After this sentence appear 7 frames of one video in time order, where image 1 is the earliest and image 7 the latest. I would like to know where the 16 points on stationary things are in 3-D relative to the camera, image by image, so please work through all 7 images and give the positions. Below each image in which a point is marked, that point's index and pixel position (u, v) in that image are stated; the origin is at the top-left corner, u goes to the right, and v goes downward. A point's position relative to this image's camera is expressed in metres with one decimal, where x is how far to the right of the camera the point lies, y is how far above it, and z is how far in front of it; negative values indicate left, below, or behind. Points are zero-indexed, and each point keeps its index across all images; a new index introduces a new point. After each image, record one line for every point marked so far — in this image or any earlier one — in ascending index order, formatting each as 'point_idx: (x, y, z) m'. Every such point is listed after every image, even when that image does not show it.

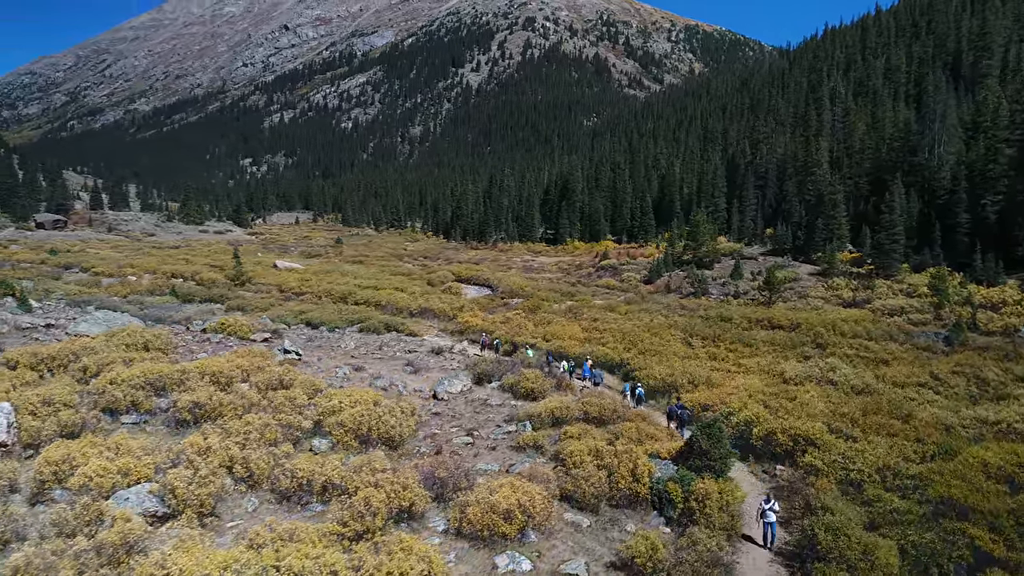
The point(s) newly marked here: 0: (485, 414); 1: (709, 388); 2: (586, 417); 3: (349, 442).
0: (-0.7, -3.4, +13.7) m
1: (+7.4, -3.7, +19.0) m
2: (+1.9, -3.6, +14.1) m
3: (-3.1, -3.0, +10.0) m
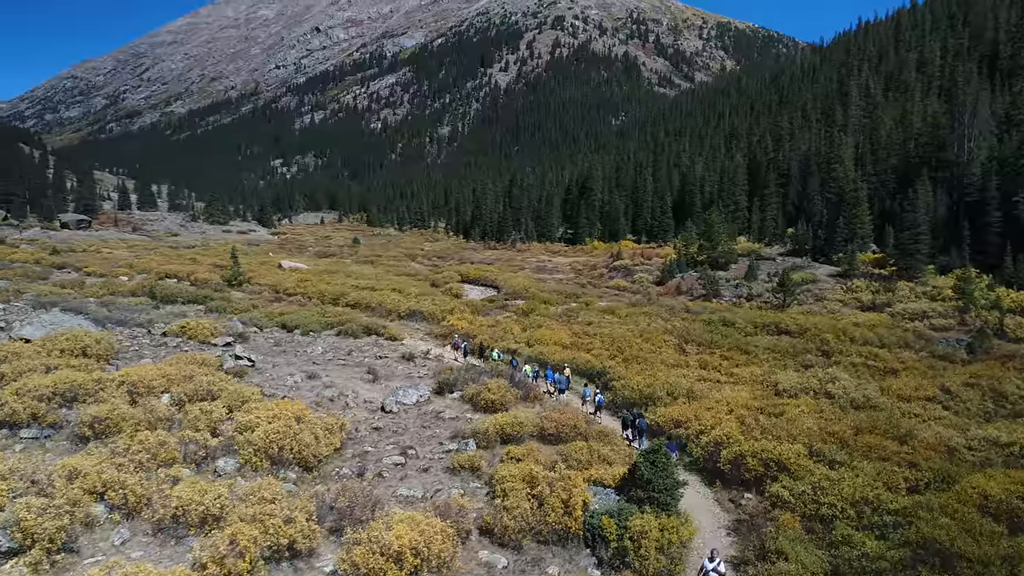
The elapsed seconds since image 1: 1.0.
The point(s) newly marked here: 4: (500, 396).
0: (-2.0, -3.5, +12.7) m
1: (+6.2, -3.9, +17.9) m
2: (+0.7, -3.7, +13.1) m
3: (-4.4, -3.1, +9.1) m
4: (-0.3, -3.4, +16.1) m
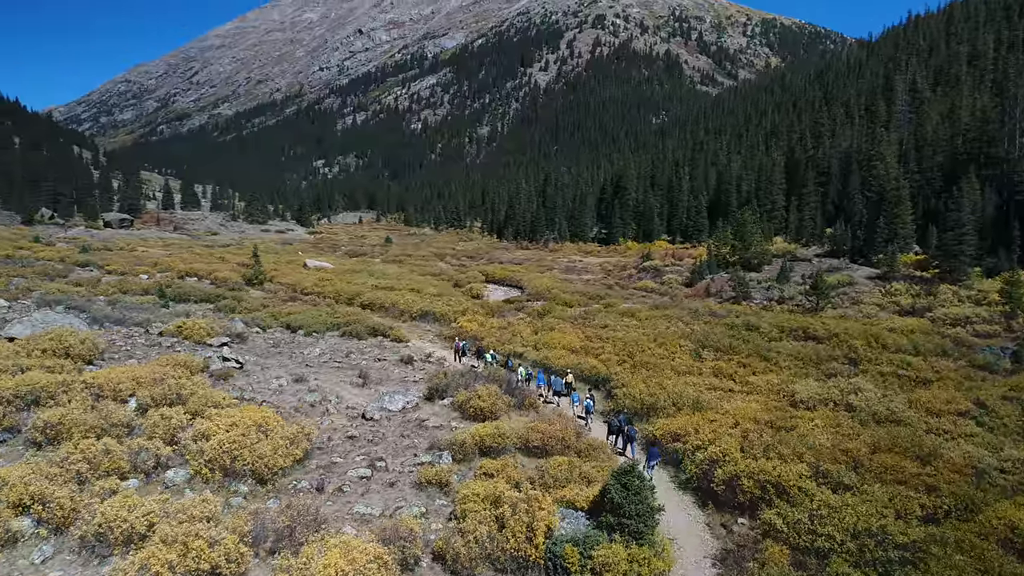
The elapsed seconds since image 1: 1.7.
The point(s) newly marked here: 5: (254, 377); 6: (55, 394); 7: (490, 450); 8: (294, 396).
0: (-2.4, -3.6, +12.1) m
1: (+6.0, -4.1, +16.9) m
2: (+0.3, -3.8, +12.4) m
3: (-5.0, -3.1, +8.6) m
4: (-0.6, -3.5, +15.5) m
5: (-7.7, -2.7, +15.5) m
6: (-8.9, -2.0, +10.0) m
7: (-0.5, -3.7, +11.9) m
8: (-6.0, -3.0, +14.3) m
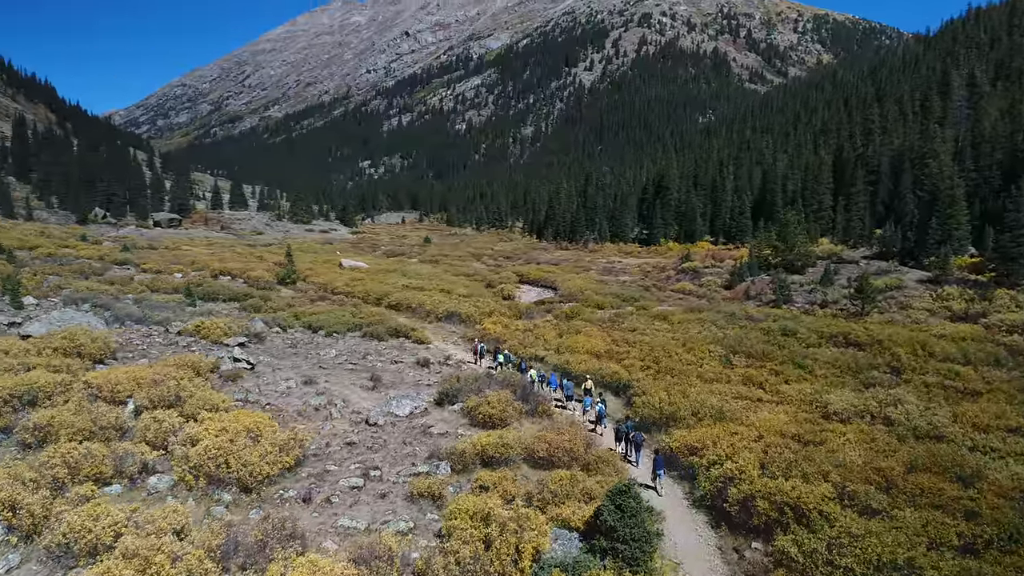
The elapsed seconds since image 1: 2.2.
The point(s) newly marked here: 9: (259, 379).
0: (-2.3, -3.6, +11.7) m
1: (+6.4, -4.2, +16.0) m
2: (+0.4, -3.9, +11.8) m
3: (-5.1, -3.1, +8.4) m
4: (-0.2, -3.5, +14.9) m
5: (-7.4, -2.7, +15.4) m
6: (-8.9, -2.0, +10.0) m
7: (-0.4, -3.8, +11.3) m
8: (-5.8, -3.0, +14.1) m
9: (-7.4, -2.7, +15.1) m
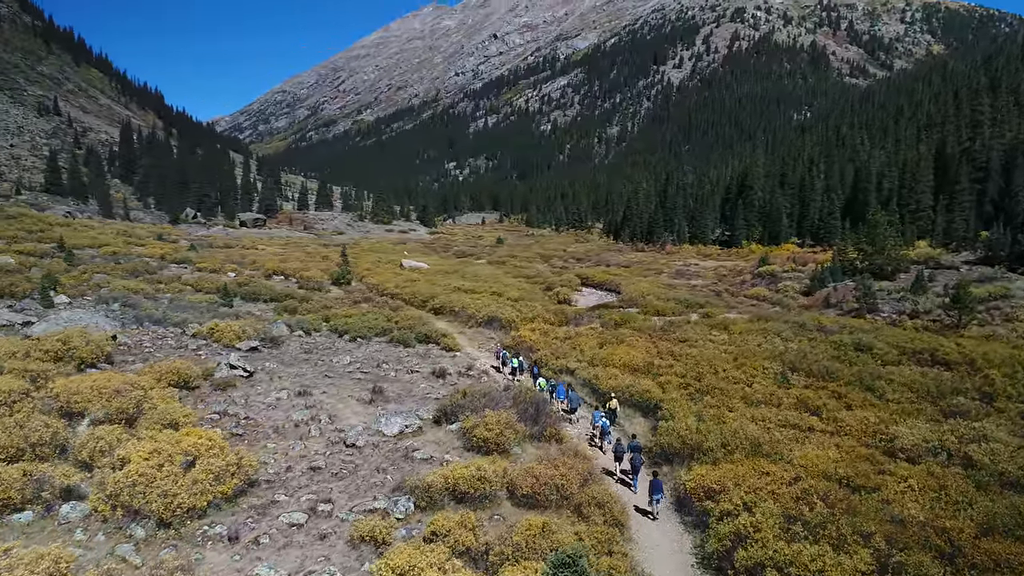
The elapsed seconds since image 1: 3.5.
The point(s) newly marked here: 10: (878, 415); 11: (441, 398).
0: (-2.7, -3.9, +10.6) m
1: (+6.4, -4.6, +13.8) m
2: (0.0, -4.2, +10.4) m
3: (-5.9, -3.3, +7.6) m
4: (-0.3, -3.8, +13.5) m
5: (-7.3, -2.8, +14.8) m
6: (-9.5, -2.1, +9.7) m
7: (-0.9, -4.0, +10.0) m
8: (-5.9, -3.2, +13.3) m
9: (-7.3, -2.8, +14.5) m
10: (+13.3, -4.7, +19.2) m
11: (-2.3, -3.6, +16.7) m
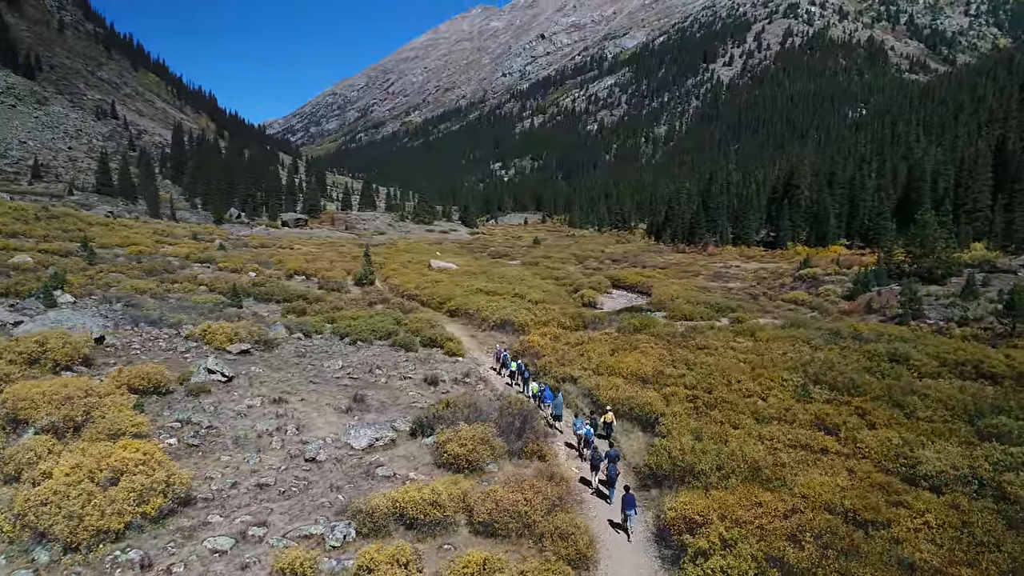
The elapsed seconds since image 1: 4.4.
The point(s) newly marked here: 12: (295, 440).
0: (-3.5, -4.0, +10.0) m
1: (+5.8, -4.8, +12.6) m
2: (-0.8, -4.4, +9.6) m
3: (-6.9, -3.4, +7.2) m
4: (-0.9, -4.0, +12.8) m
5: (-7.9, -3.0, +14.5) m
6: (-10.3, -2.2, +9.5) m
7: (-1.7, -4.2, +9.3) m
8: (-6.5, -3.3, +12.9) m
9: (-7.9, -2.9, +14.2) m
10: (+13.0, -5.1, +17.6) m
11: (-2.8, -3.8, +16.1) m
12: (-5.1, -3.6, +12.3) m
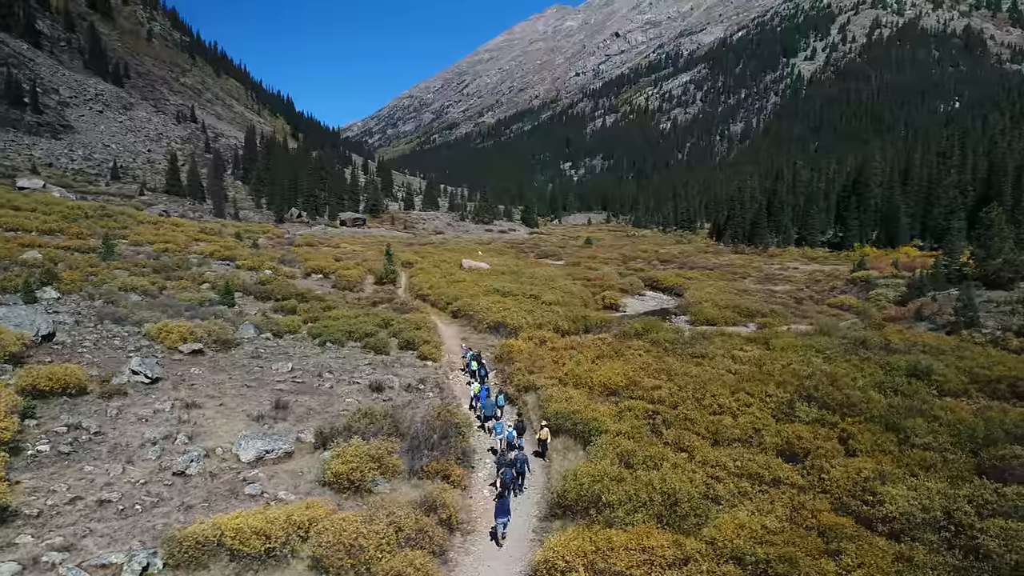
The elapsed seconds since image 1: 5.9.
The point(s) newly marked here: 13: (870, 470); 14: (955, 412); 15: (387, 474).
0: (-6.3, -4.2, +9.6) m
1: (+3.2, -5.1, +11.3) m
2: (-3.7, -4.6, +8.9) m
3: (-9.9, -3.6, +7.1) m
4: (-3.5, -4.2, +12.1) m
5: (-10.2, -3.1, +14.4) m
6: (-13.1, -2.3, +9.7) m
7: (-4.6, -4.4, +8.7) m
8: (-9.0, -3.4, +12.8) m
9: (-10.2, -3.0, +14.2) m
10: (+10.9, -5.5, +15.5) m
11: (-5.0, -3.9, +15.6) m
12: (-7.7, -3.7, +12.0) m
13: (+9.9, -5.5, +14.8) m
14: (+15.4, -4.8, +18.8) m
15: (-2.9, -4.4, +12.4) m
